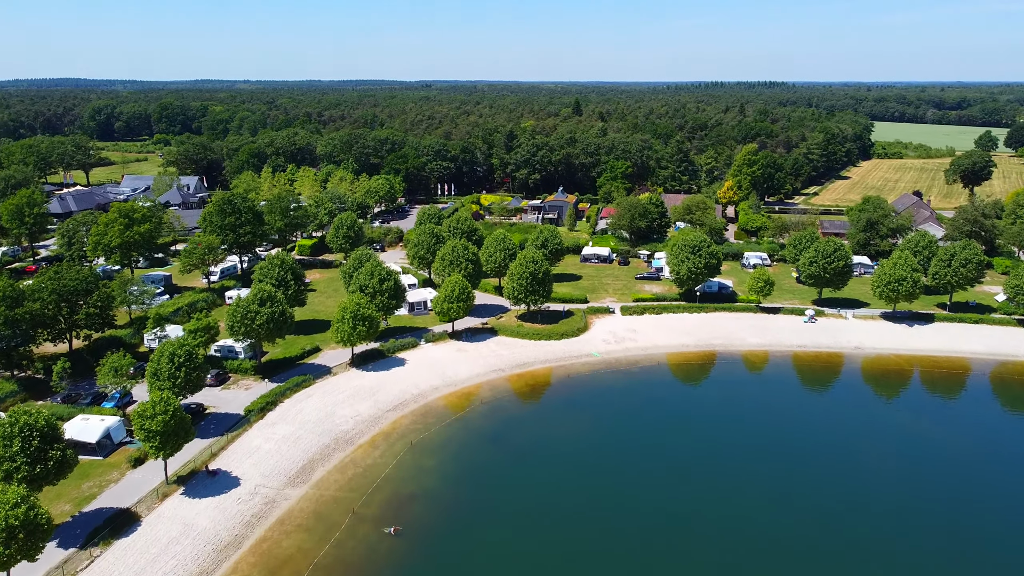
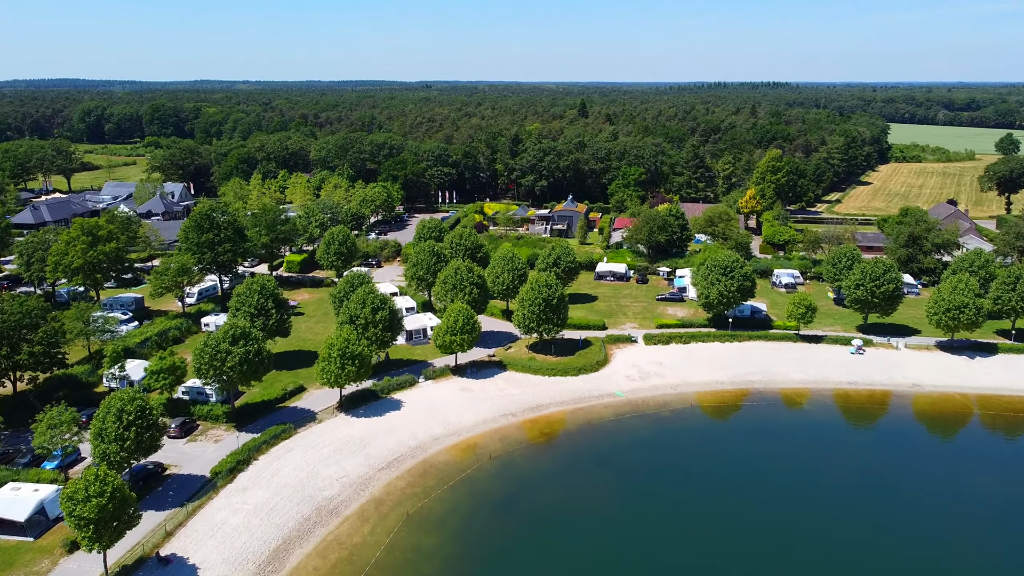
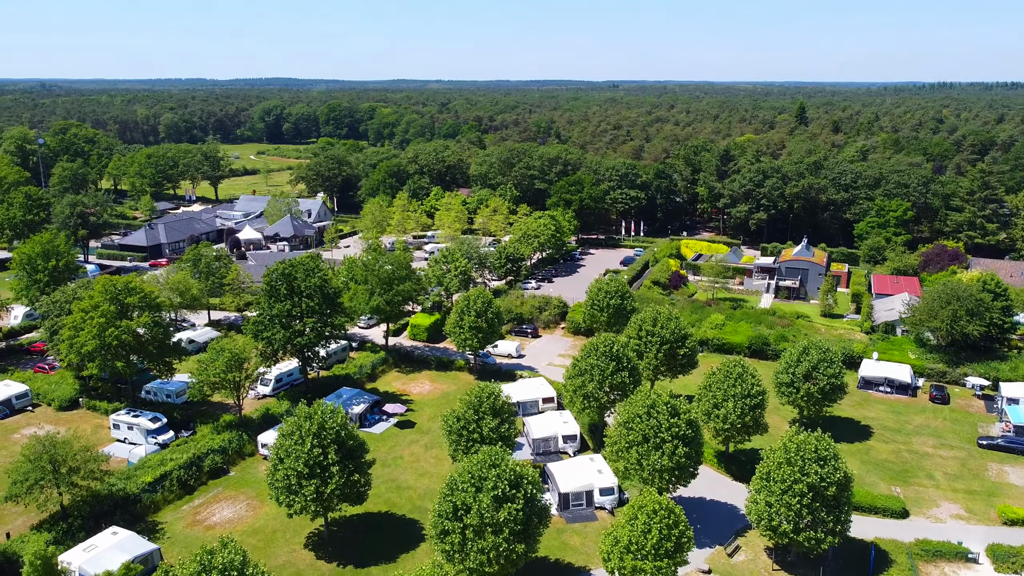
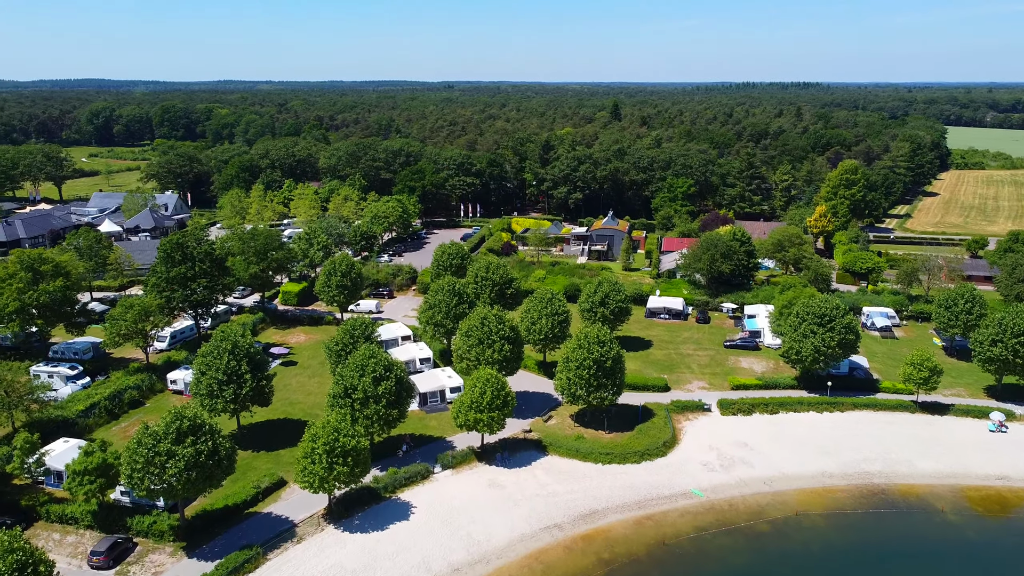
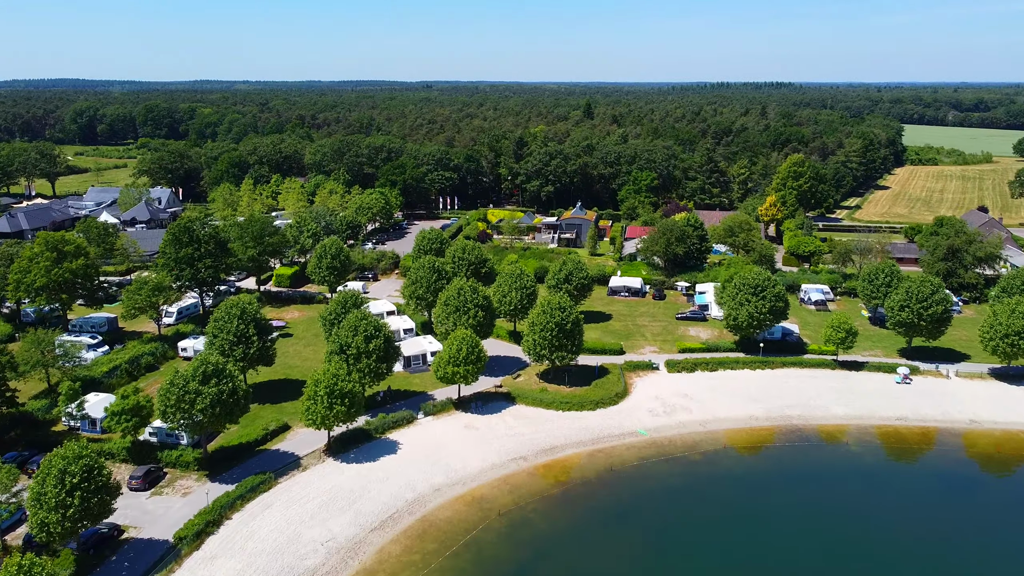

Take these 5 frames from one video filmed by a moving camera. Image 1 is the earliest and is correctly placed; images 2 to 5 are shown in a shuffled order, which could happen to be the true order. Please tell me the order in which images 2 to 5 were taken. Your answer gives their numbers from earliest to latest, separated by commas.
2, 5, 4, 3
